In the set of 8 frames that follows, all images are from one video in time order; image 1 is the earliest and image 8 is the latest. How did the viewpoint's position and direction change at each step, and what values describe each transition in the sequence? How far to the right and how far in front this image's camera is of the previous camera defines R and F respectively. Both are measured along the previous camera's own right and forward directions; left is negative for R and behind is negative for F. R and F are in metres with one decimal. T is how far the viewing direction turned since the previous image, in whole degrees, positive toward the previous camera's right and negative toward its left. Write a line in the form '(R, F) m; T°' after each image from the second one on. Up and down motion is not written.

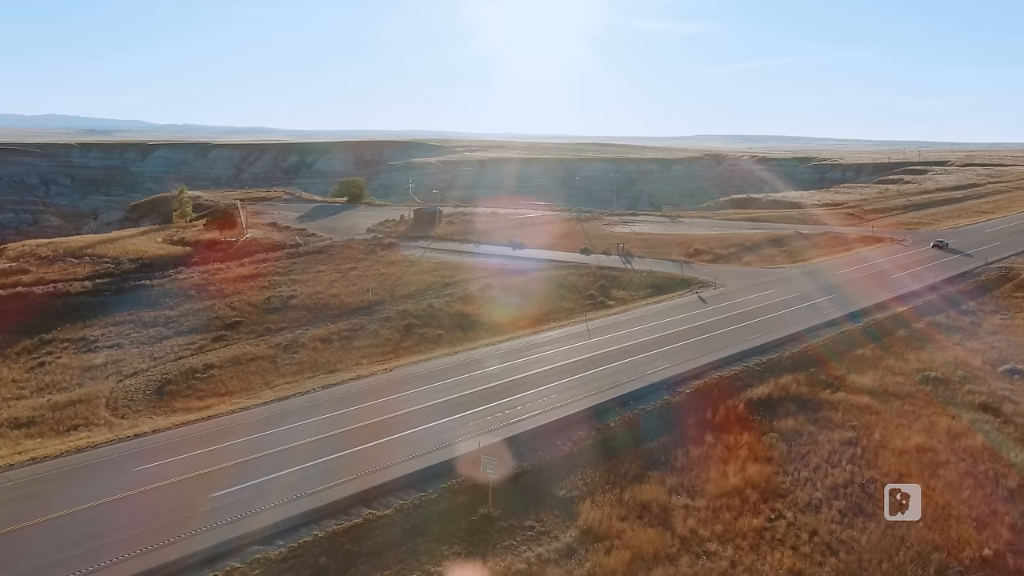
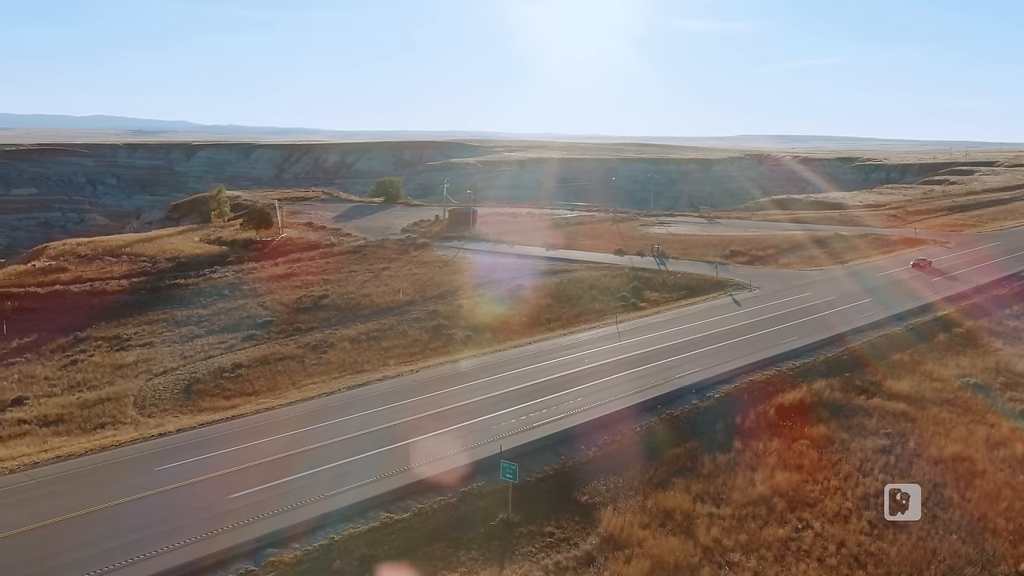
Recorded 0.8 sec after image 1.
(+0.3, +0.3) m; -2°
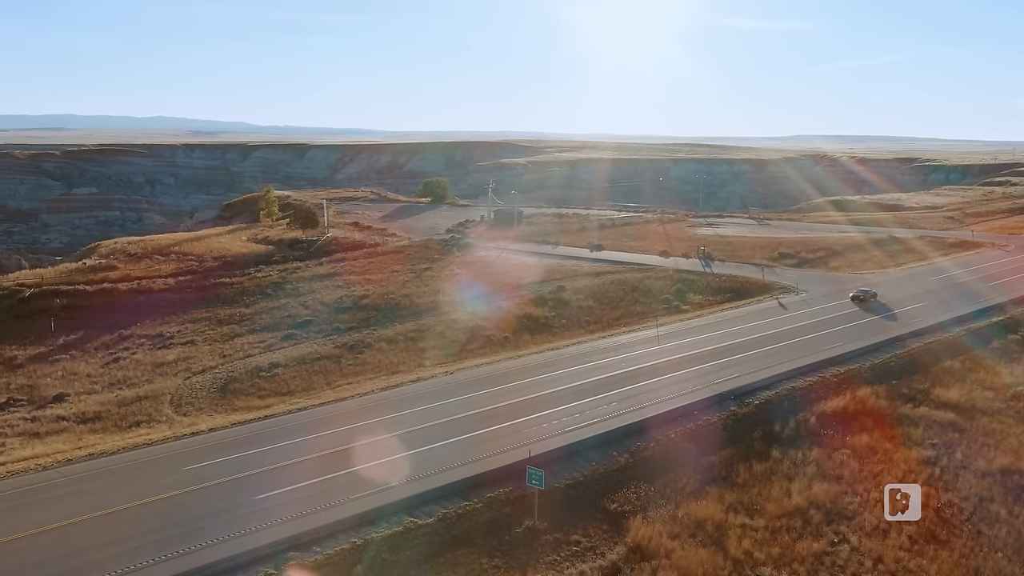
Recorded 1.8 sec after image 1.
(+0.4, +0.3) m; -3°
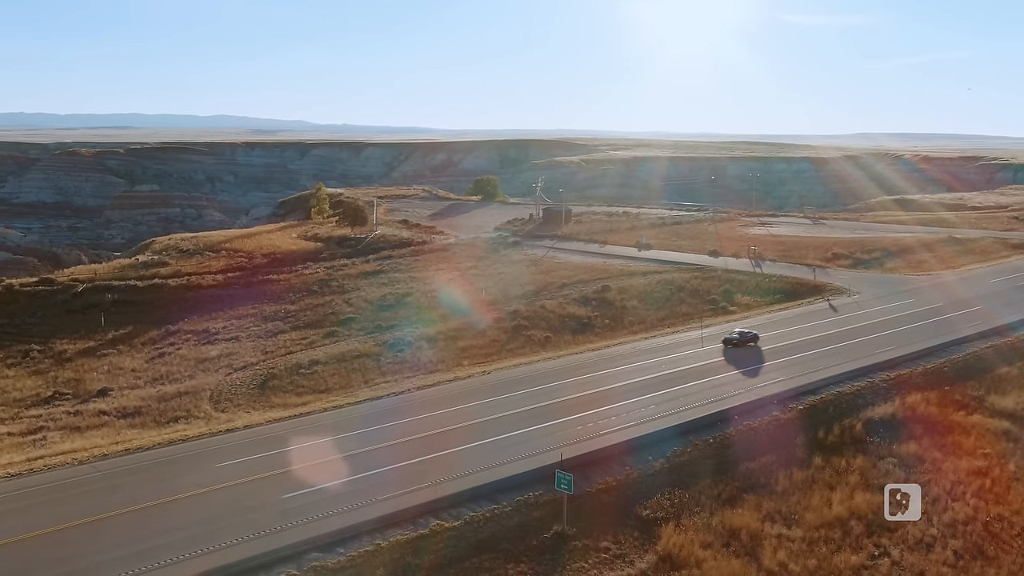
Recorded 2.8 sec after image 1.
(+0.4, +0.3) m; -3°
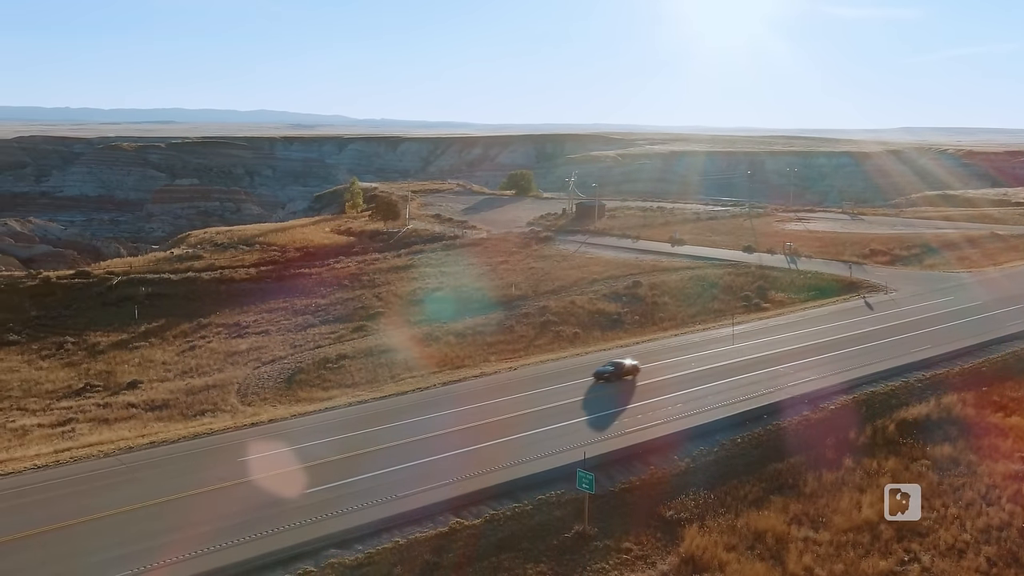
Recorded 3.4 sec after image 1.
(+0.2, +0.2) m; -2°
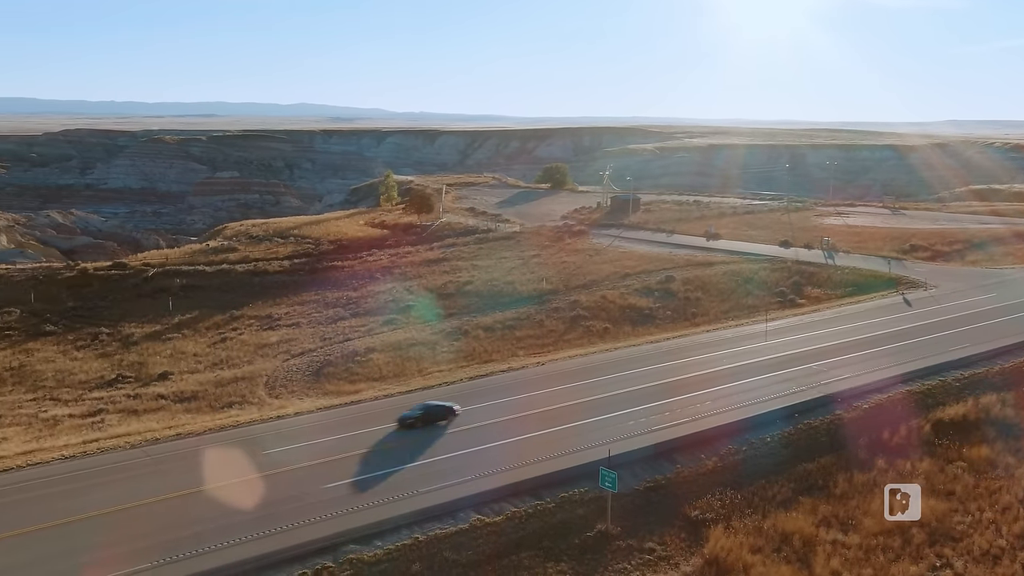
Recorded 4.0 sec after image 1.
(+0.2, +0.2) m; -2°
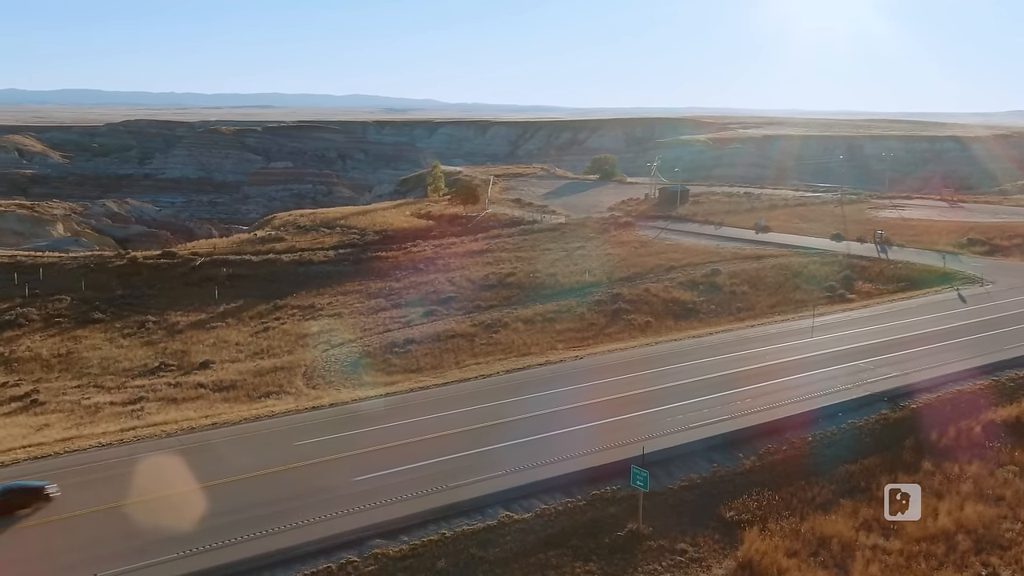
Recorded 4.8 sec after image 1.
(+0.3, +0.3) m; -3°
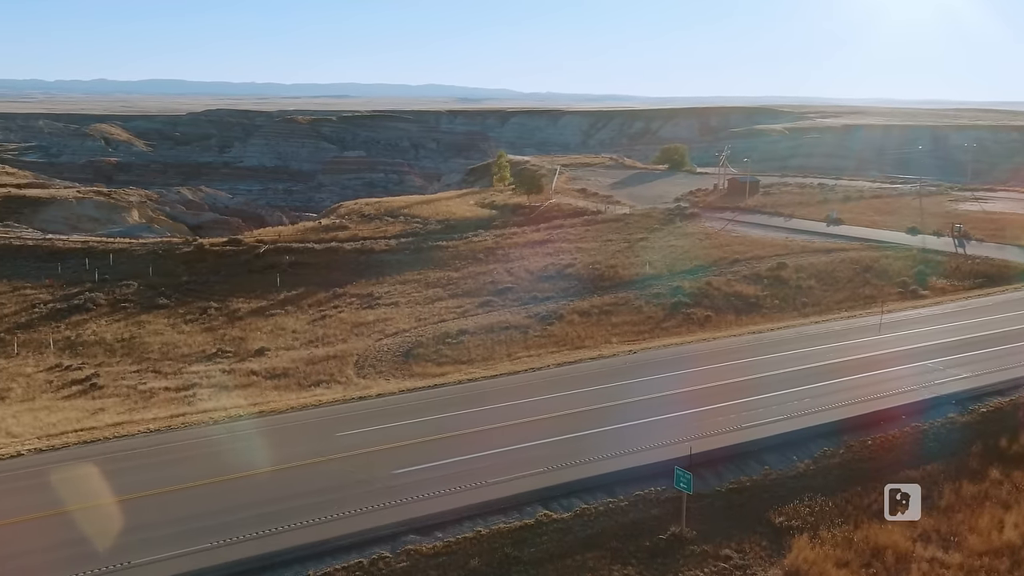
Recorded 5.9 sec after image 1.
(+0.5, +0.5) m; -4°
